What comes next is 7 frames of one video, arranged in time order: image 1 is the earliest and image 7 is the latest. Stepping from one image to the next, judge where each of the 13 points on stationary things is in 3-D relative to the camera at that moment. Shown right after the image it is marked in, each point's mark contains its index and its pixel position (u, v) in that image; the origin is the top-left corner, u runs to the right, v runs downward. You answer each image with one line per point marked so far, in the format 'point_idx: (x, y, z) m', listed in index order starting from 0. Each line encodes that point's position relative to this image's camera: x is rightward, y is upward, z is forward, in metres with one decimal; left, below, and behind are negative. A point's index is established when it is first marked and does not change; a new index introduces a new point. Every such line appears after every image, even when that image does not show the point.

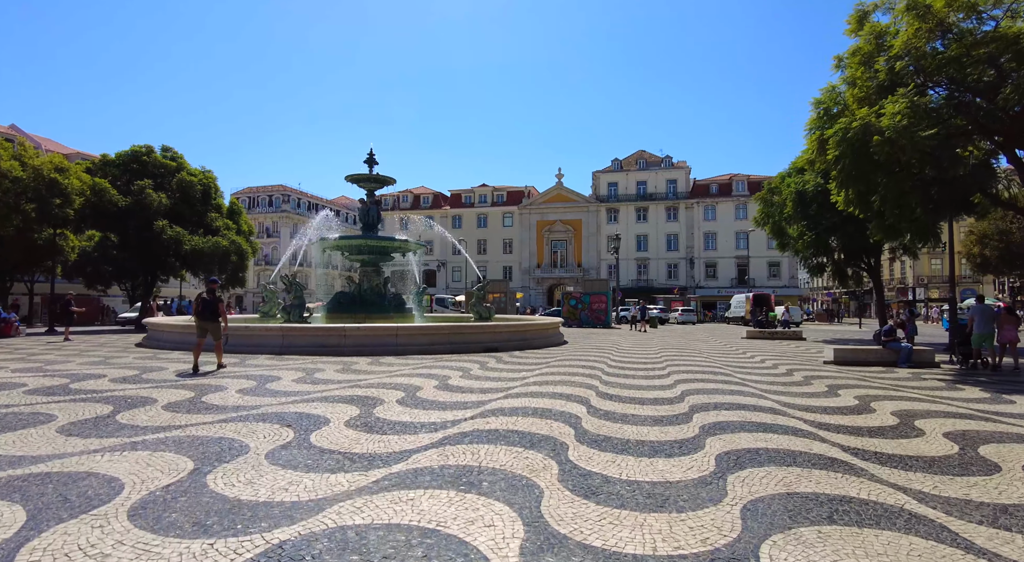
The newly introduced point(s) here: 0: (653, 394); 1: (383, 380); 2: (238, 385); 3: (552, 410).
0: (+1.7, -1.3, +6.8) m
1: (-1.6, -1.3, +7.3) m
2: (-3.4, -1.3, +7.1) m
3: (+0.4, -1.2, +5.4) m
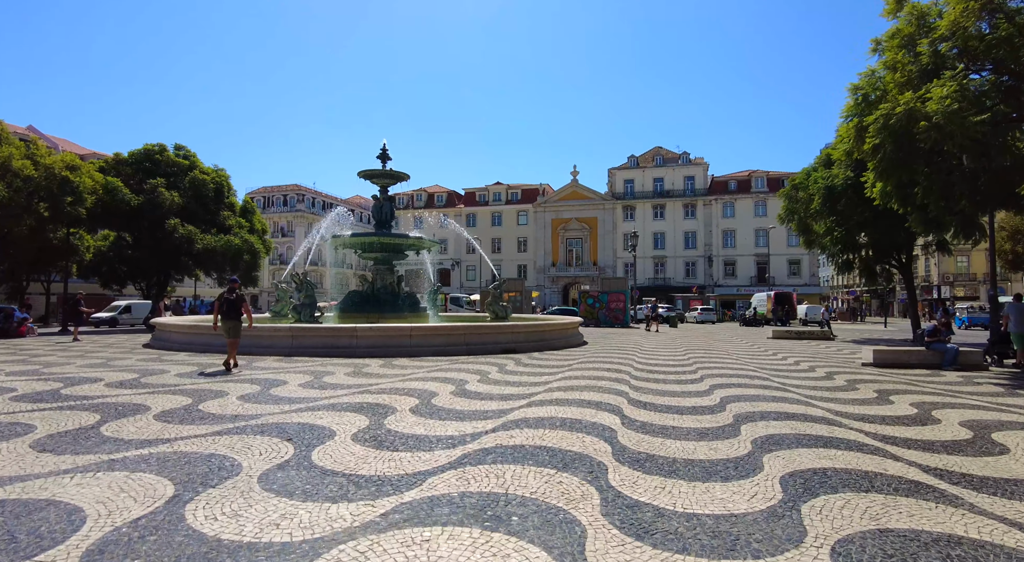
0: (+1.9, -1.3, +6.2) m
1: (-1.4, -1.2, +6.8) m
2: (-3.1, -1.2, +6.6) m
3: (+0.6, -1.2, +4.8) m
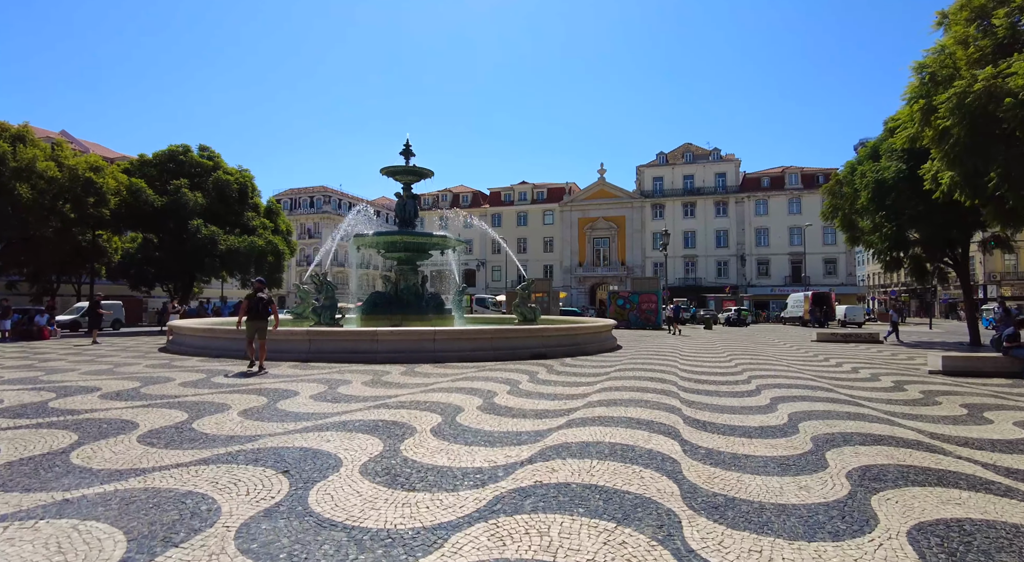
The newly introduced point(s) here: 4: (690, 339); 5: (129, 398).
0: (+2.3, -1.3, +5.4) m
1: (-1.0, -1.2, +6.0) m
2: (-2.8, -1.3, +6.0) m
3: (+0.9, -1.2, +4.0) m
4: (+6.0, -2.0, +19.5) m
5: (-4.2, -1.3, +6.4) m
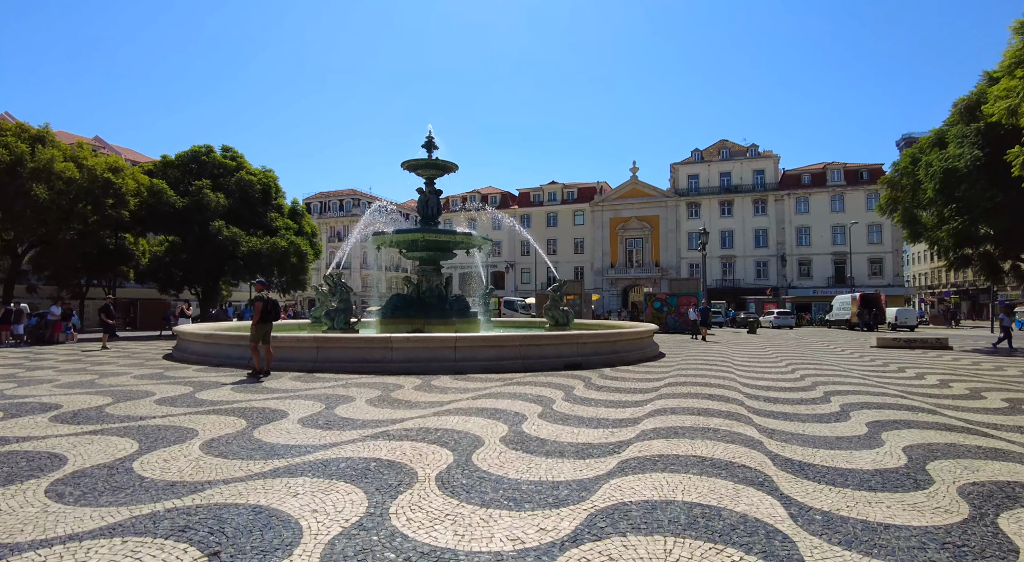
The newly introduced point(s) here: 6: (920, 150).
0: (+2.5, -1.3, +4.1) m
1: (-0.7, -1.2, +4.9) m
2: (-2.5, -1.2, +5.0) m
3: (+1.0, -1.1, +2.8) m
4: (+6.9, -2.0, +18.0) m
5: (-3.9, -1.3, +5.4) m
6: (+13.4, +4.3, +19.0) m
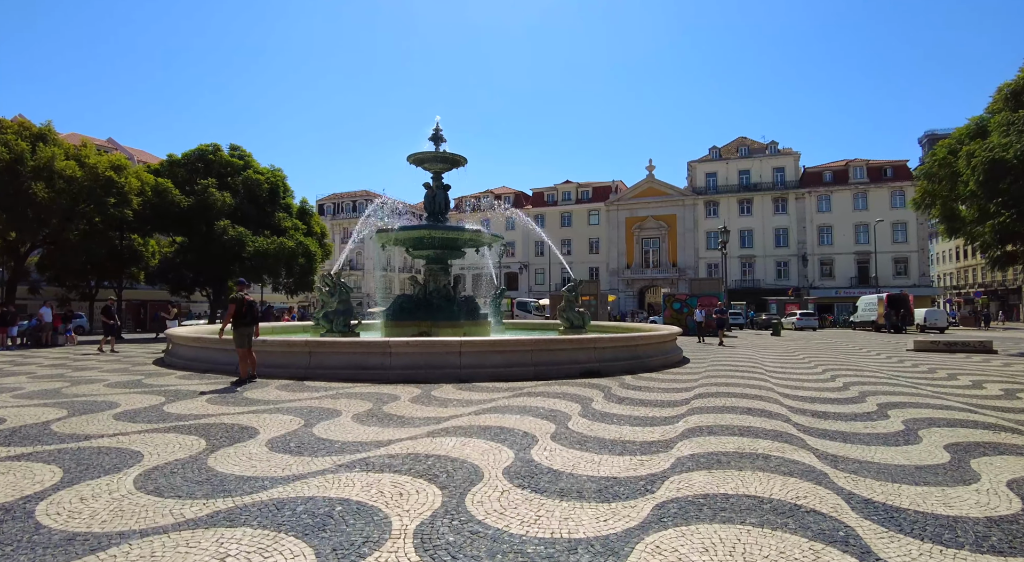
0: (+2.5, -1.2, +3.2) m
1: (-0.7, -1.2, +4.1) m
2: (-2.4, -1.2, +4.2) m
3: (+1.0, -1.1, +2.0) m
4: (+7.3, -2.0, +17.0) m
5: (-3.9, -1.3, +4.7) m
6: (+13.8, +4.4, +17.9) m
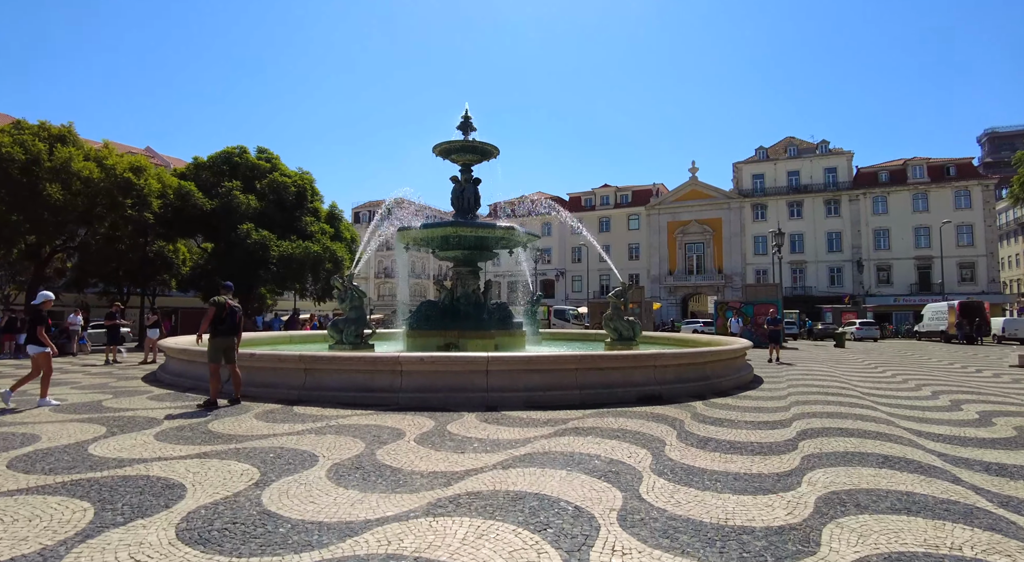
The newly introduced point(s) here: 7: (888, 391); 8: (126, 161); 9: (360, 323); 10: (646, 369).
0: (+2.7, -1.2, +1.5) m
1: (-0.5, -1.1, +2.6) m
2: (-2.2, -1.2, +2.8) m
3: (+1.1, -1.0, +0.3) m
4: (+8.3, -2.1, +15.0) m
5: (-3.6, -1.2, +3.4) m
6: (+14.8, +4.2, +15.5) m
7: (+6.0, -1.8, +9.2) m
8: (-12.5, +3.9, +18.8) m
9: (-2.4, -0.7, +9.1) m
10: (+1.5, -1.0, +6.6) m
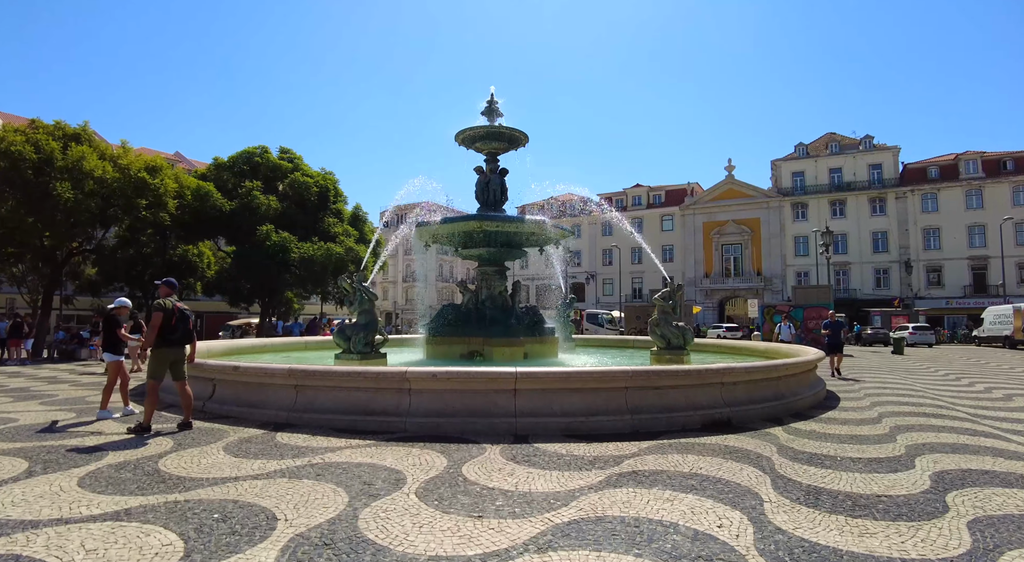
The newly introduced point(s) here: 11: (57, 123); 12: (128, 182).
0: (+2.7, -1.1, +0.2) m
1: (-0.4, -1.1, +1.4) m
2: (-2.1, -1.1, +1.7) m
3: (+1.1, -1.0, -0.9) m
4: (+9.0, -2.1, +13.3) m
5: (-3.5, -1.2, +2.4) m
6: (+15.5, +4.3, +13.6) m
7: (+6.4, -1.8, +7.7) m
8: (-11.6, +3.8, +18.2) m
9: (-2.0, -0.7, +8.0) m
10: (+1.8, -1.0, +5.4) m
11: (-13.4, +4.7, +17.0) m
12: (-11.4, +2.9, +17.1) m
